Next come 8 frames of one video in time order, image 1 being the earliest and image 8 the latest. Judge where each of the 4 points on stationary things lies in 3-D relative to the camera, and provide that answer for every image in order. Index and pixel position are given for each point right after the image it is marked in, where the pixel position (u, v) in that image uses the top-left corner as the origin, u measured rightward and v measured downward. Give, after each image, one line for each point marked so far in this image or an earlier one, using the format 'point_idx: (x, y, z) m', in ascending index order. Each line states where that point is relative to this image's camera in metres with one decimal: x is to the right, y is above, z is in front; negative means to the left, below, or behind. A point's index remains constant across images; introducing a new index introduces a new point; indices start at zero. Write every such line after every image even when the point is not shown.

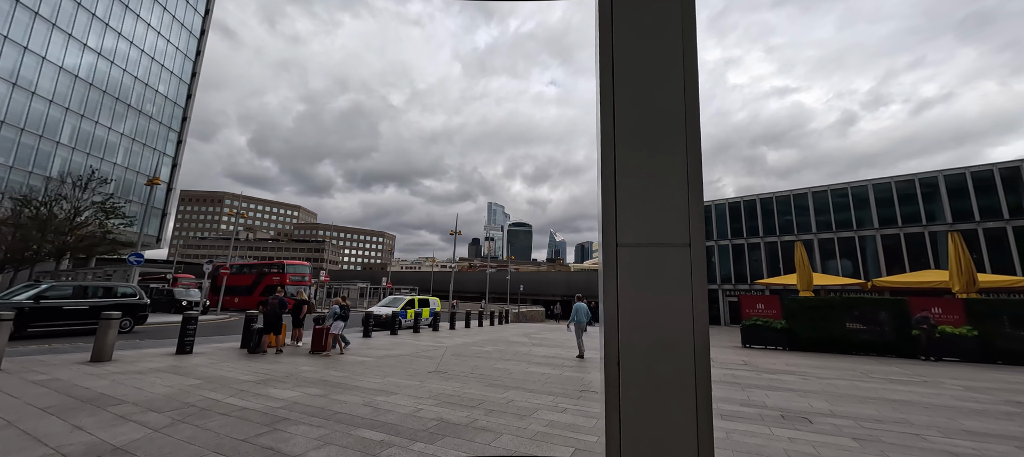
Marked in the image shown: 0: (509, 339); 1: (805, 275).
0: (-0.1, -4.6, +15.9) m
1: (+15.2, -2.5, +20.1) m
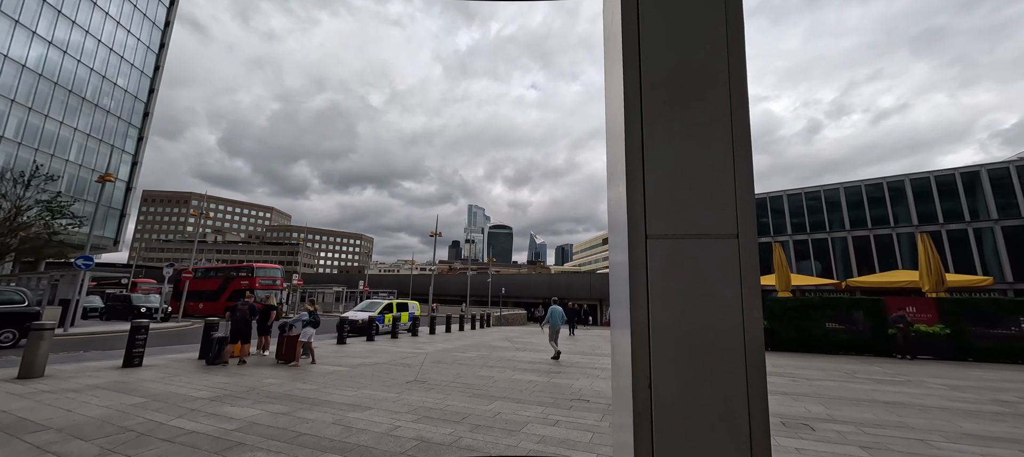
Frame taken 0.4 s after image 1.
0: (-0.8, -4.6, +15.4) m
1: (+14.3, -2.5, +20.3) m
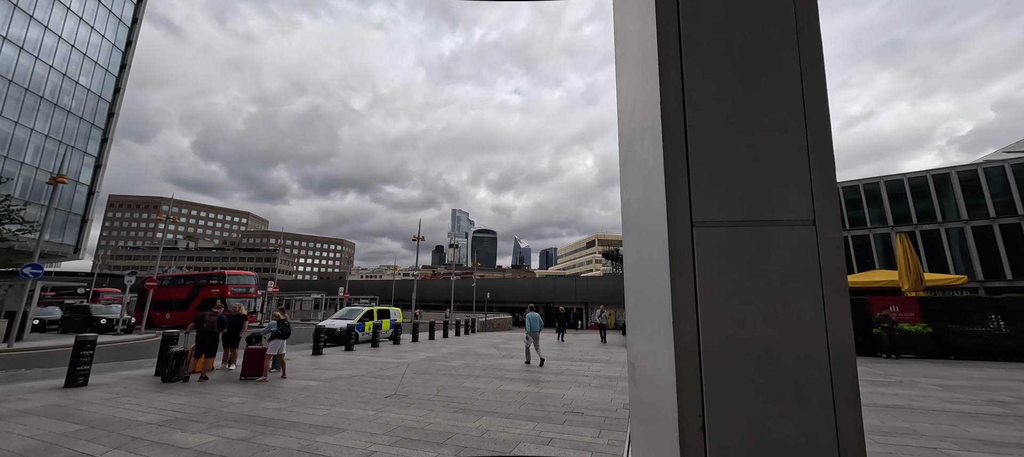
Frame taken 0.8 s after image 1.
0: (-1.4, -4.7, +14.8) m
1: (+13.5, -2.6, +20.4) m
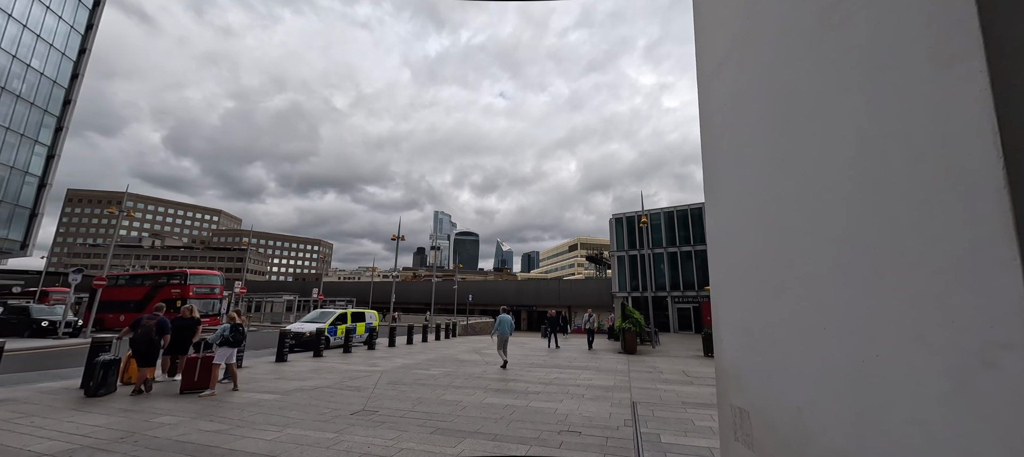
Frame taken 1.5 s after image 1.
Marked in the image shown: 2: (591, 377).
0: (-2.0, -4.6, +13.9) m
1: (+12.7, -2.8, +20.1) m
2: (+2.1, -4.0, +10.3) m
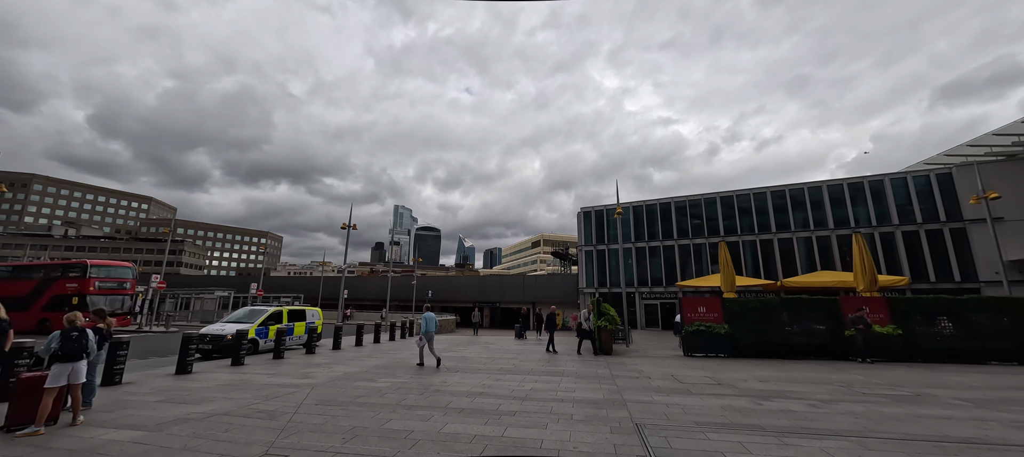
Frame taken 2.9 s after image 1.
0: (-3.1, -4.1, +11.9) m
1: (+10.9, -2.4, +19.5) m
2: (+1.4, -3.6, +8.6) m
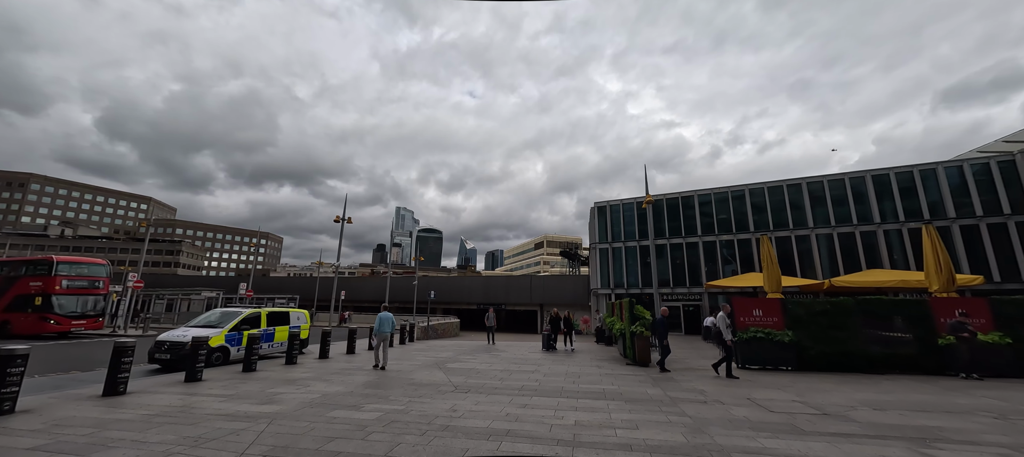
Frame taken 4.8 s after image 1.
0: (-2.5, -3.7, +9.5) m
1: (+11.6, -2.1, +17.1) m
2: (+1.9, -3.1, +6.3) m
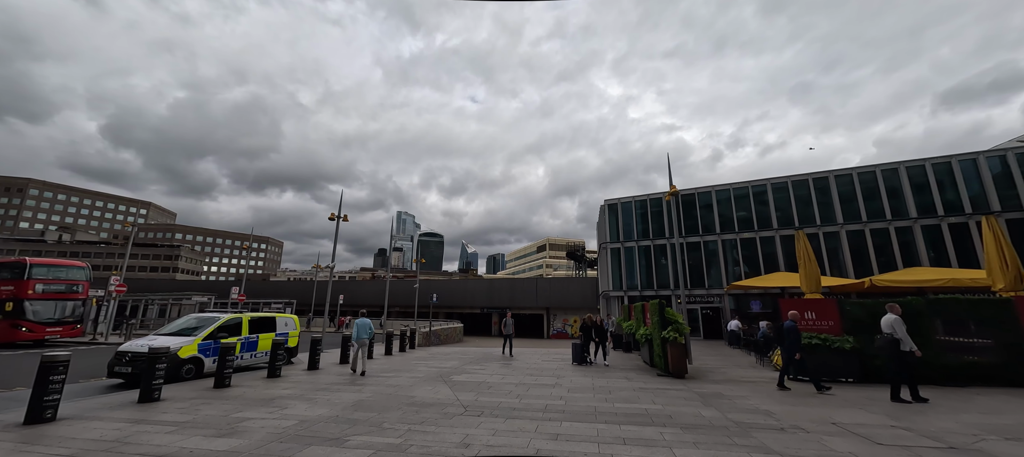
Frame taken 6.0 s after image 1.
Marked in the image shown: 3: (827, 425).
0: (-2.0, -3.5, +8.0) m
1: (+12.0, -1.8, +15.4) m
2: (+2.3, -2.8, +4.7) m
3: (+5.1, -3.2, +6.2) m
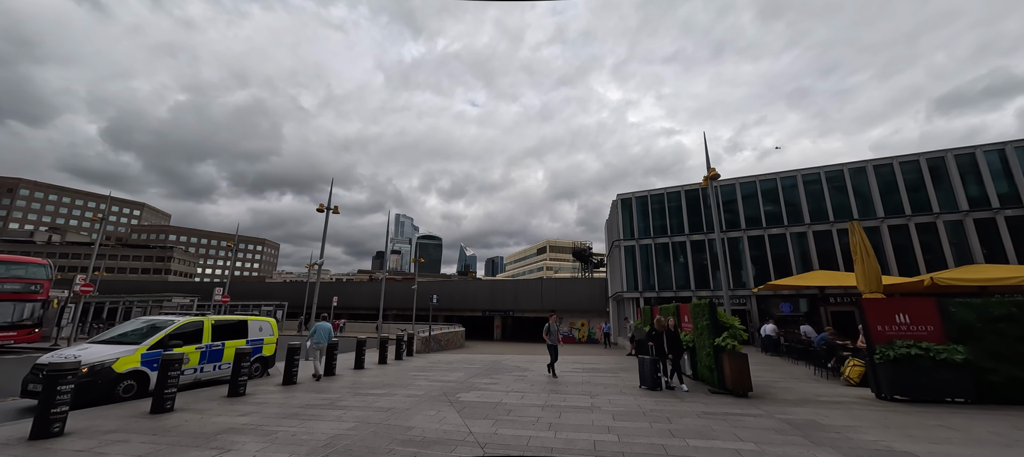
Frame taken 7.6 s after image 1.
0: (-1.6, -3.0, +5.9) m
1: (+12.5, -1.5, +13.4) m
2: (+2.8, -2.4, +2.7) m
3: (+5.6, -2.7, +4.1) m
